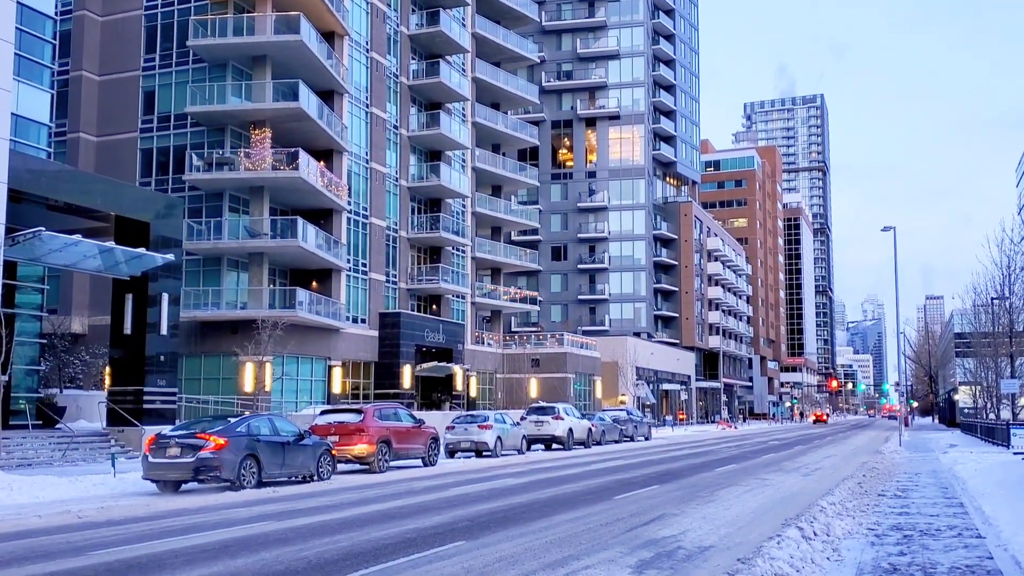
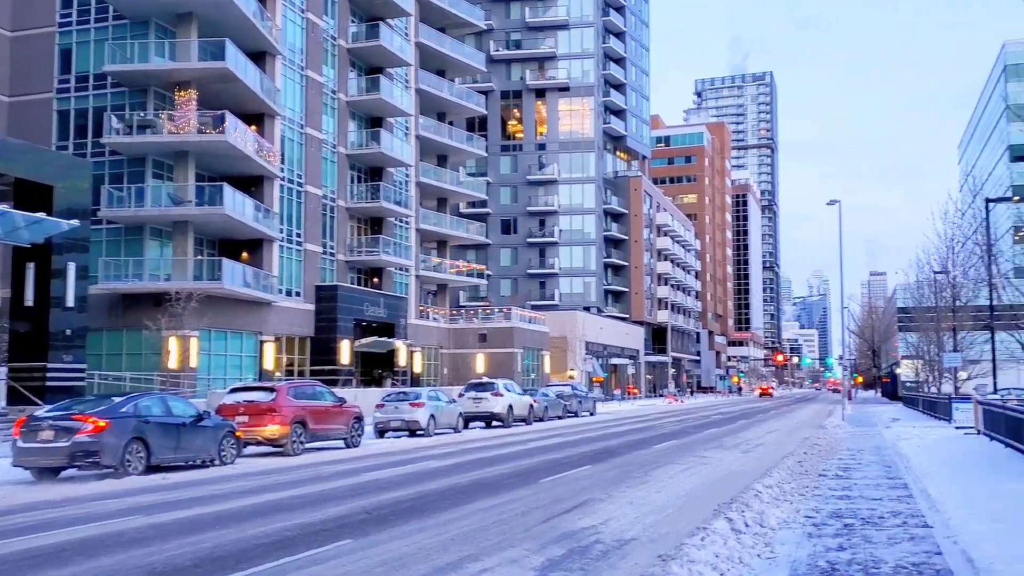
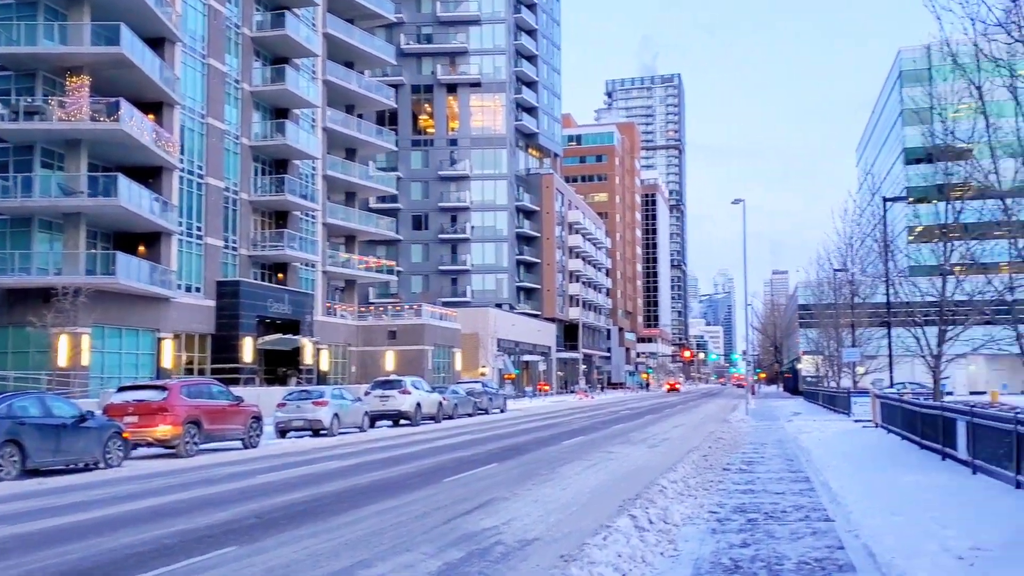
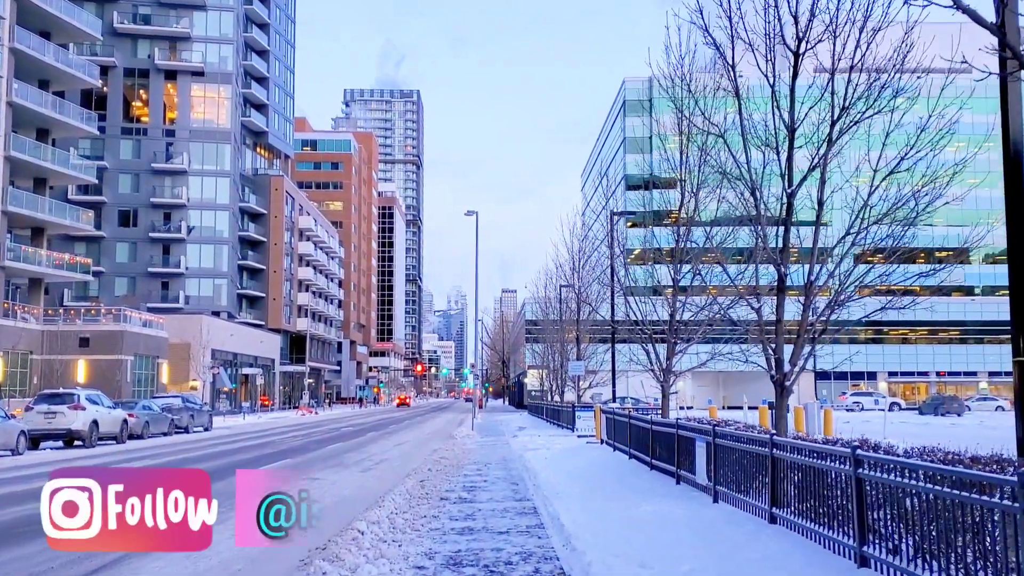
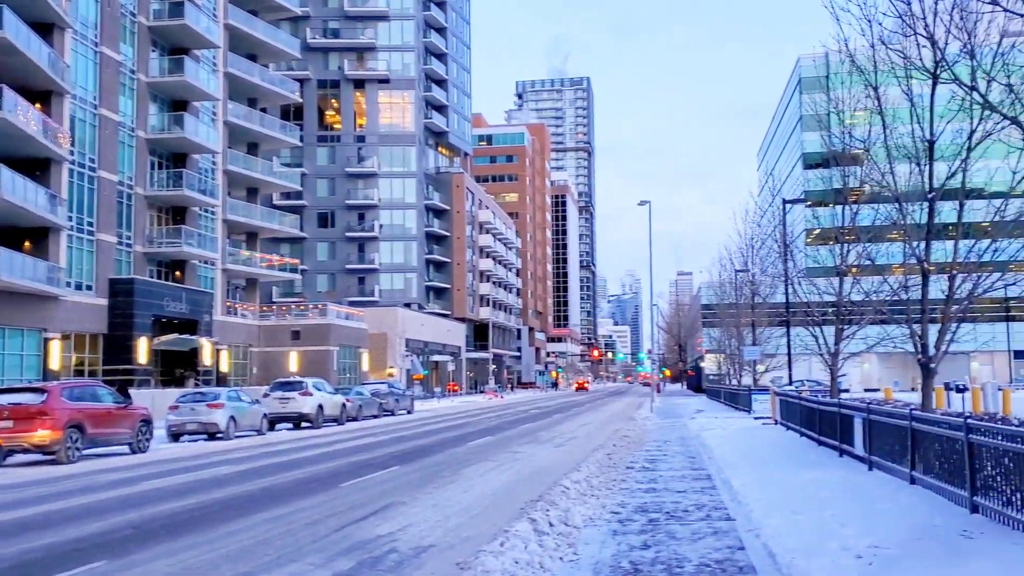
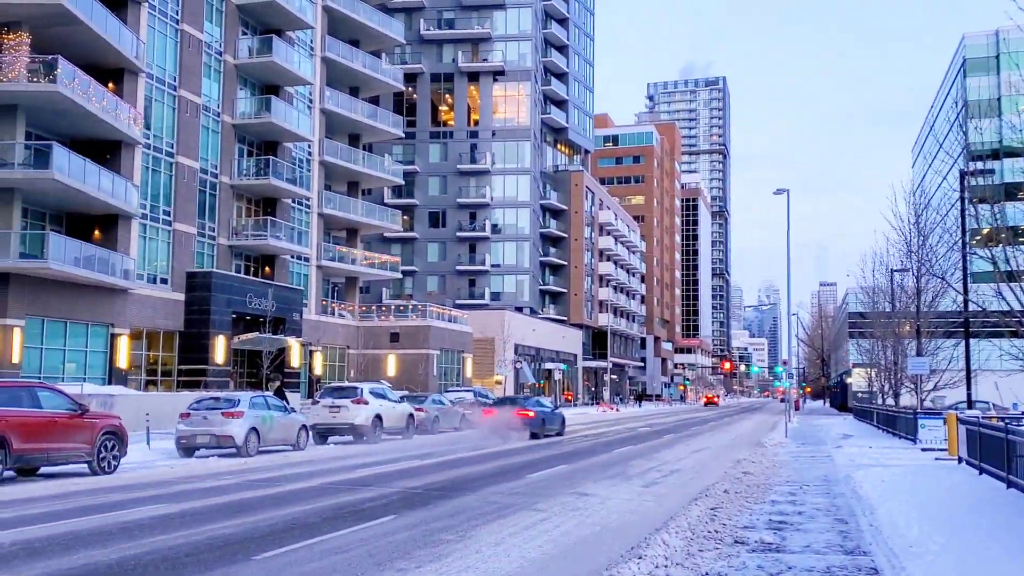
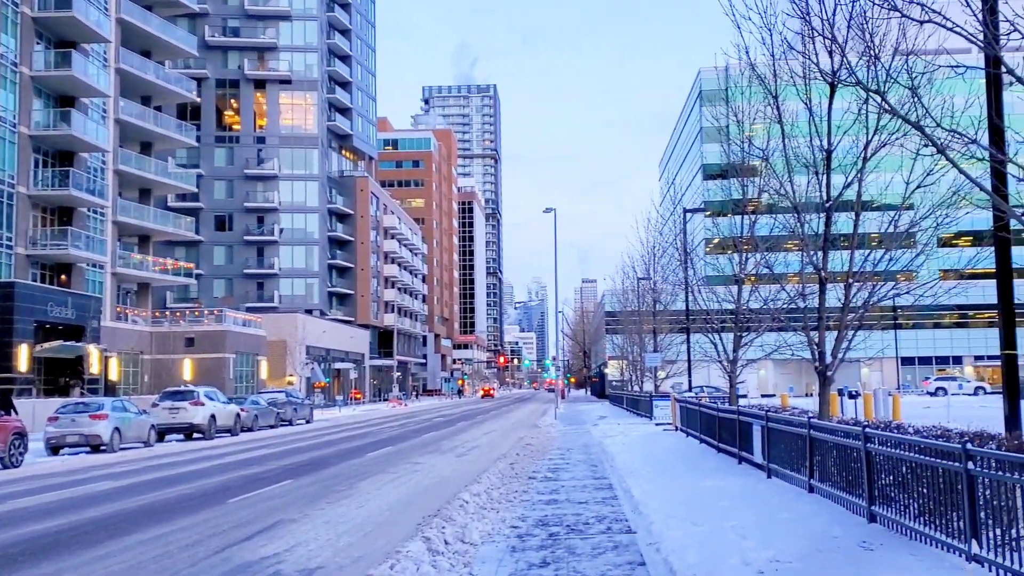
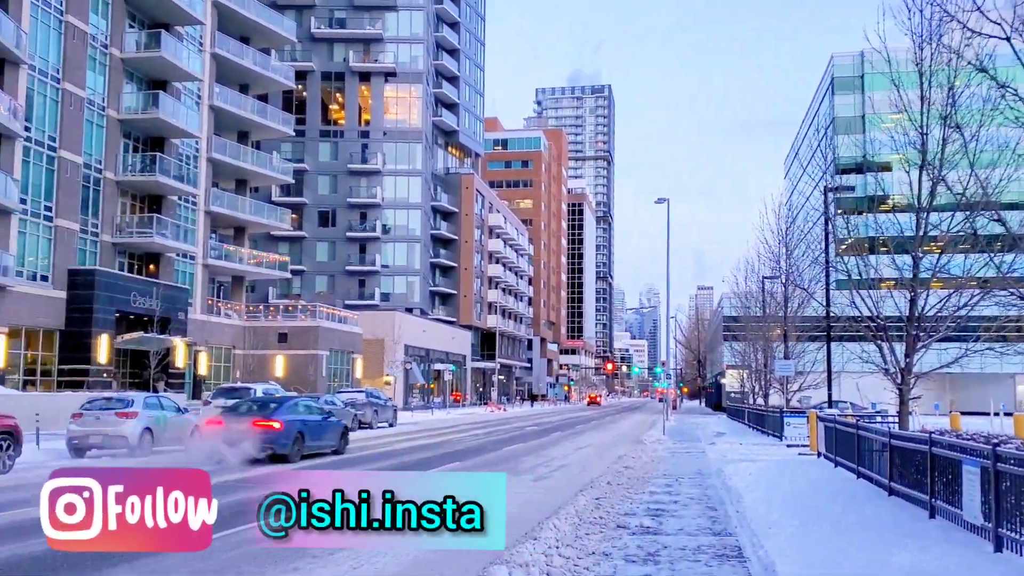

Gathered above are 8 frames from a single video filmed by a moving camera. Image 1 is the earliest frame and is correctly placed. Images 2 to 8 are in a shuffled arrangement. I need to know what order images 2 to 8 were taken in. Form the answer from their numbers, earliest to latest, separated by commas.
2, 3, 5, 7, 4, 8, 6
